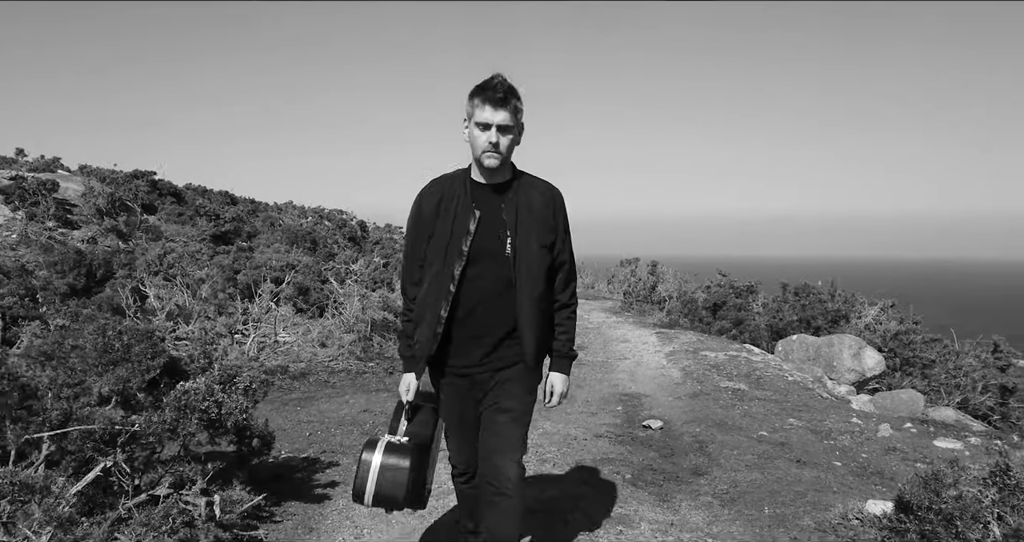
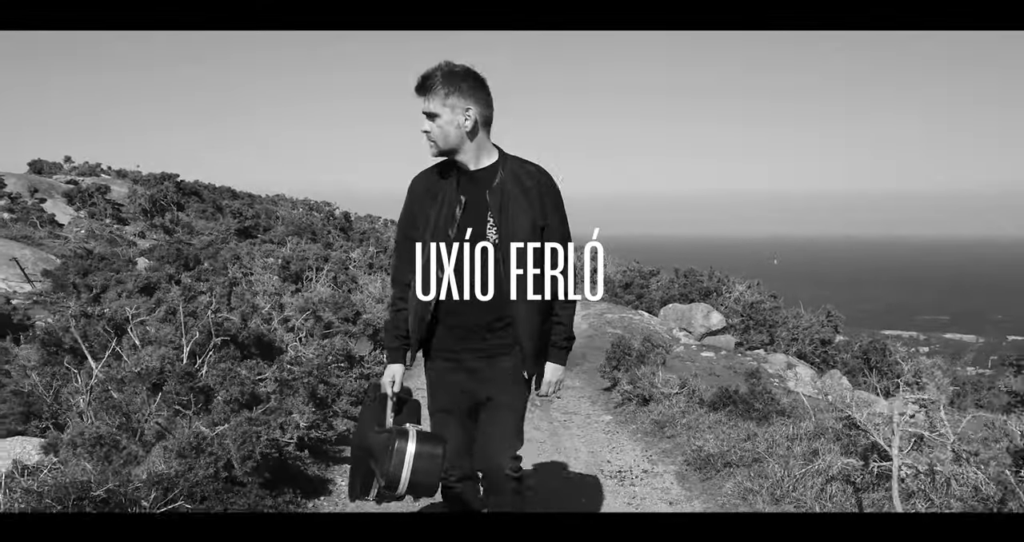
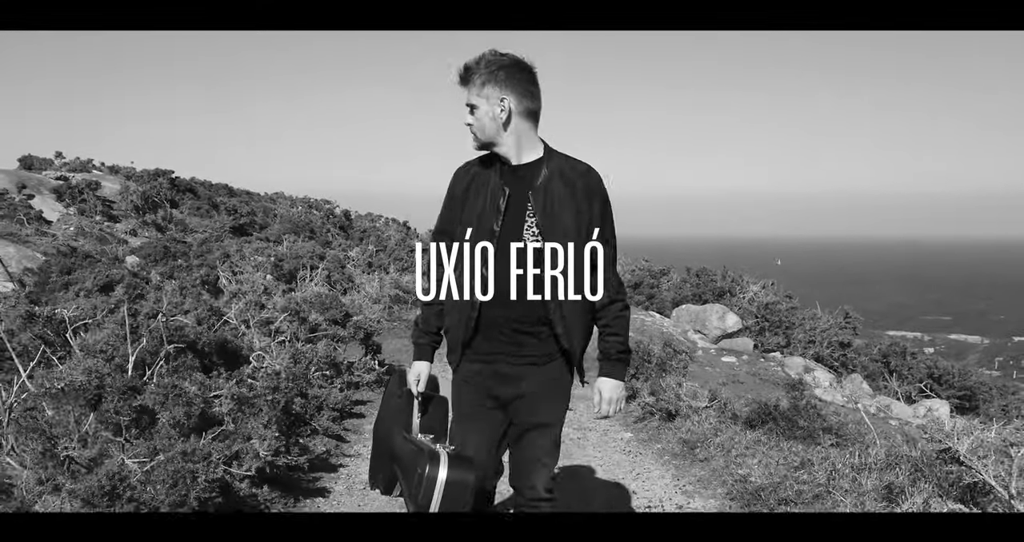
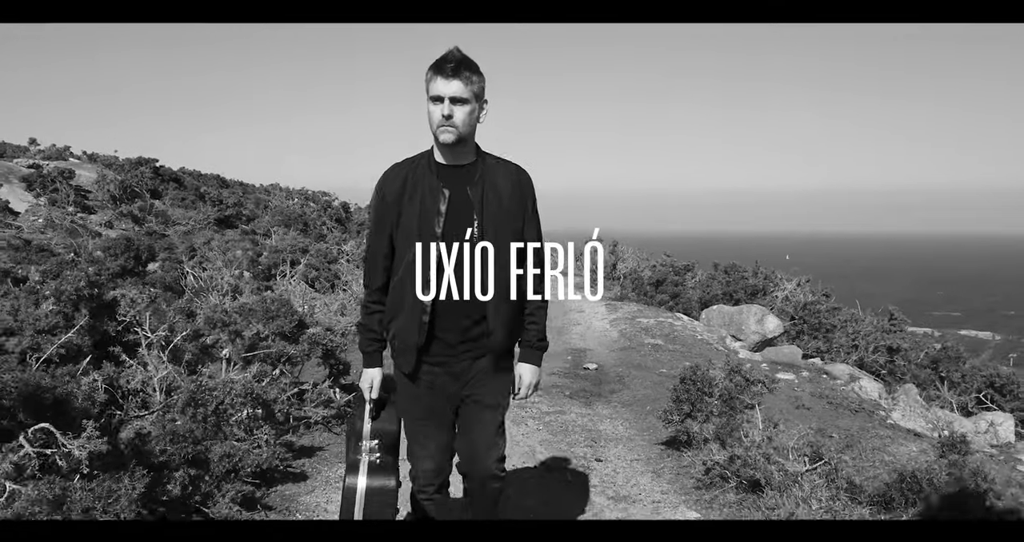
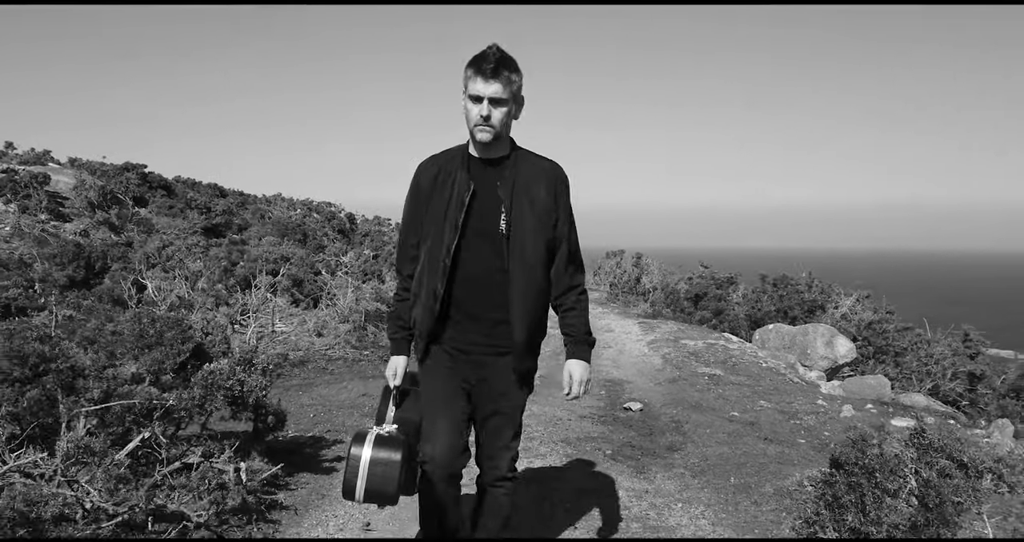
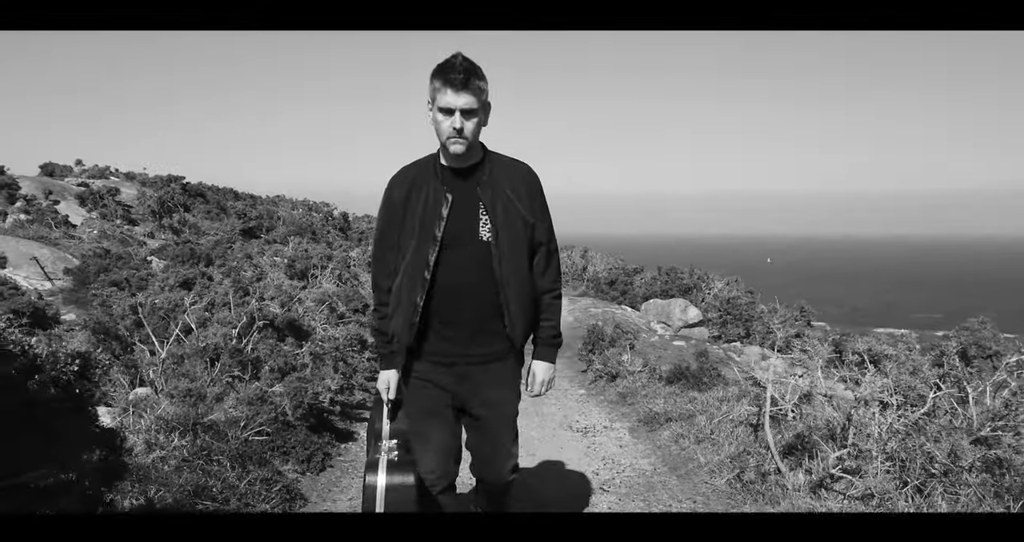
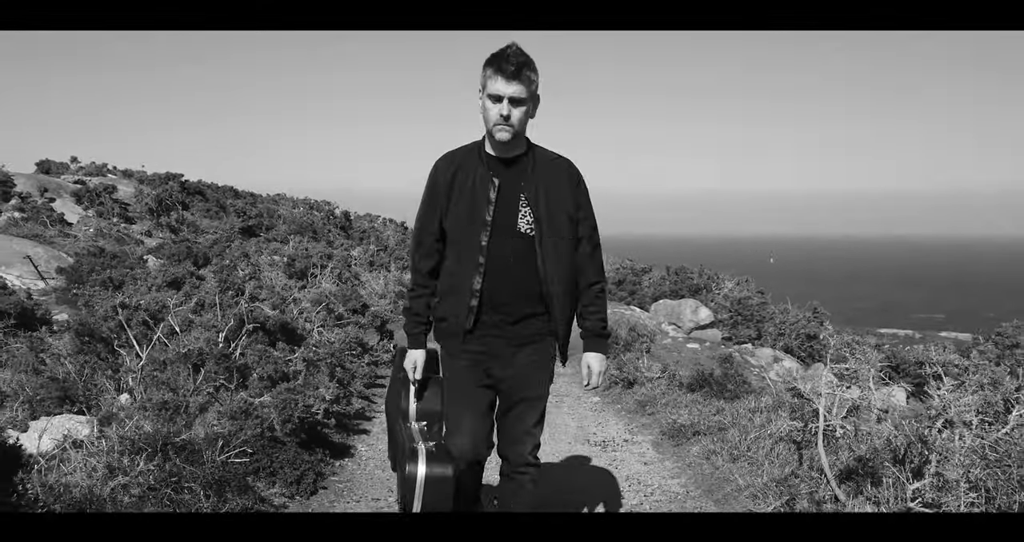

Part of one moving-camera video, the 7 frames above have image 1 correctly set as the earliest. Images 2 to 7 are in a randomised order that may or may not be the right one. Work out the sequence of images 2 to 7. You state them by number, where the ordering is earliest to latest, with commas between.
5, 4, 3, 2, 7, 6
